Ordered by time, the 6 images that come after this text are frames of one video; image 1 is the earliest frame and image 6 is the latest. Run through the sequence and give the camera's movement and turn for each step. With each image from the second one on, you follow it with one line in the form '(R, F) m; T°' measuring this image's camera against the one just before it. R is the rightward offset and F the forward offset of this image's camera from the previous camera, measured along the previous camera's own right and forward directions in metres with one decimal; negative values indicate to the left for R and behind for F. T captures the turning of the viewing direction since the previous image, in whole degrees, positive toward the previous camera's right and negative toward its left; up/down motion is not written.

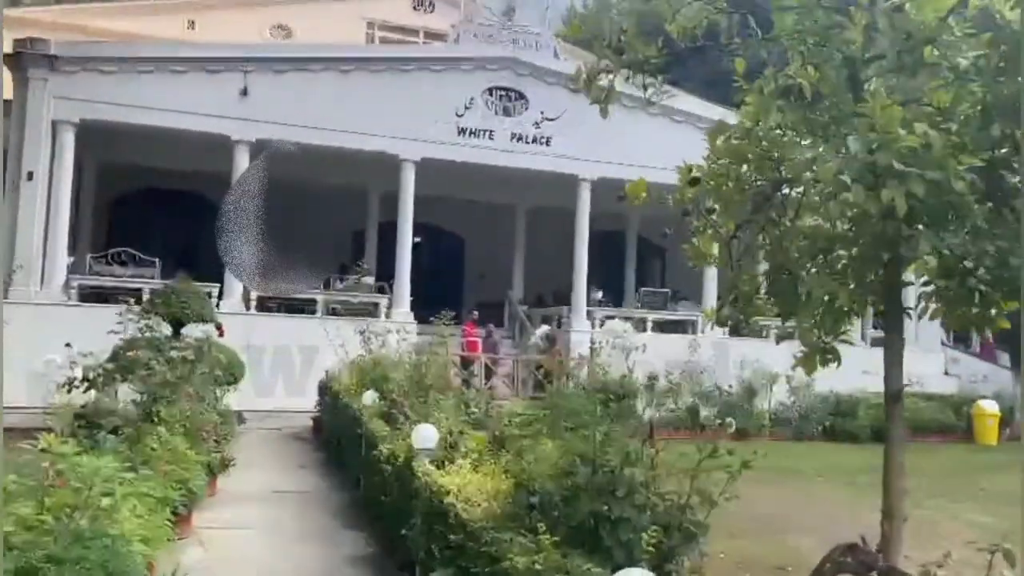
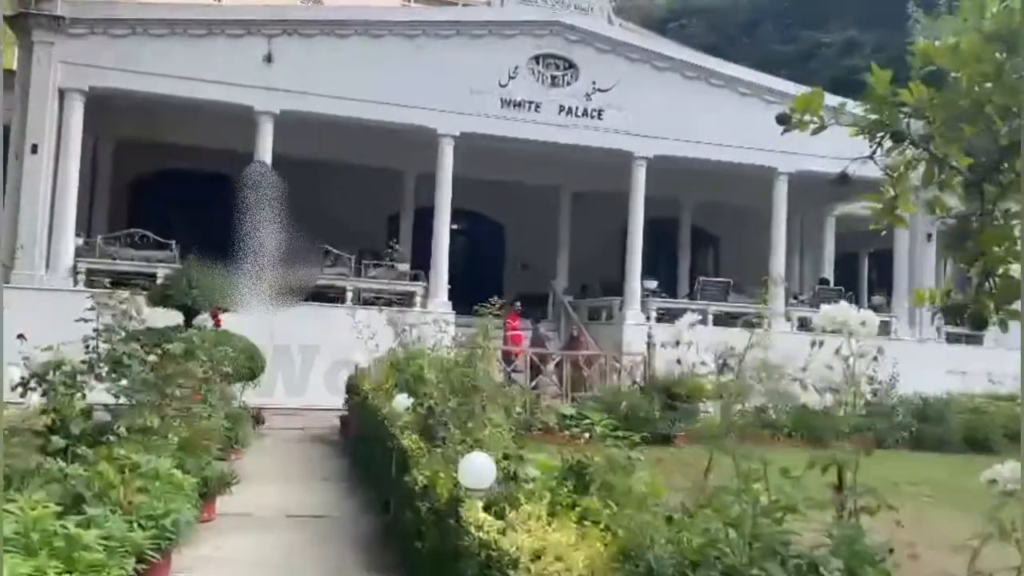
(-0.2, +1.4) m; -2°
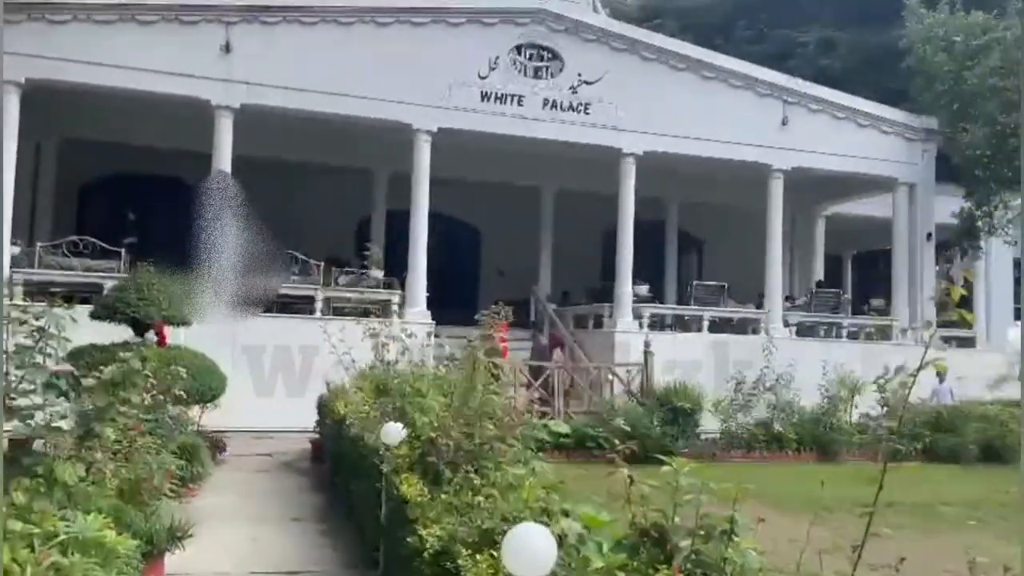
(-0.2, +1.0) m; +2°
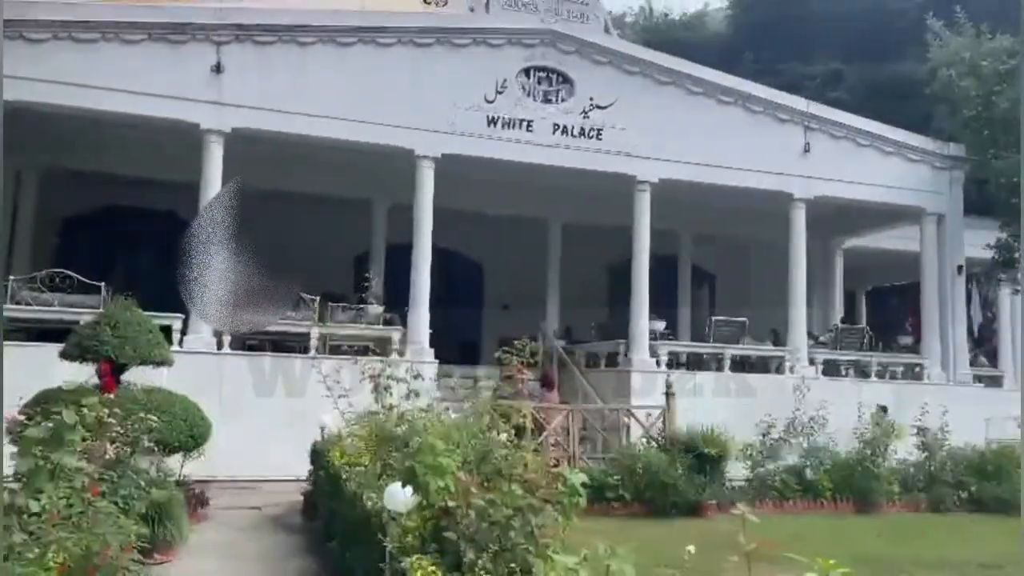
(-0.1, +0.9) m; 0°
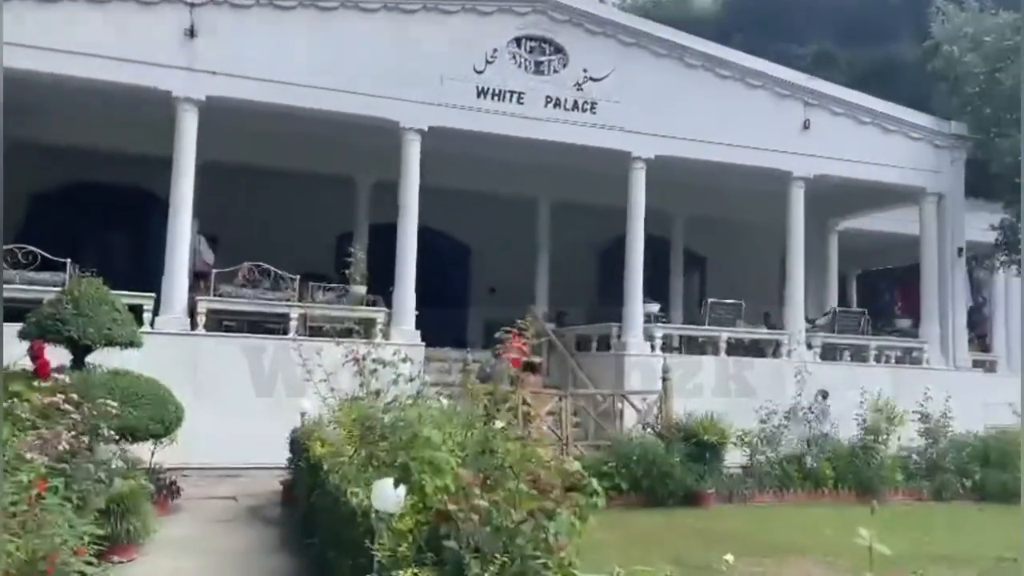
(-0.1, +0.5) m; +1°
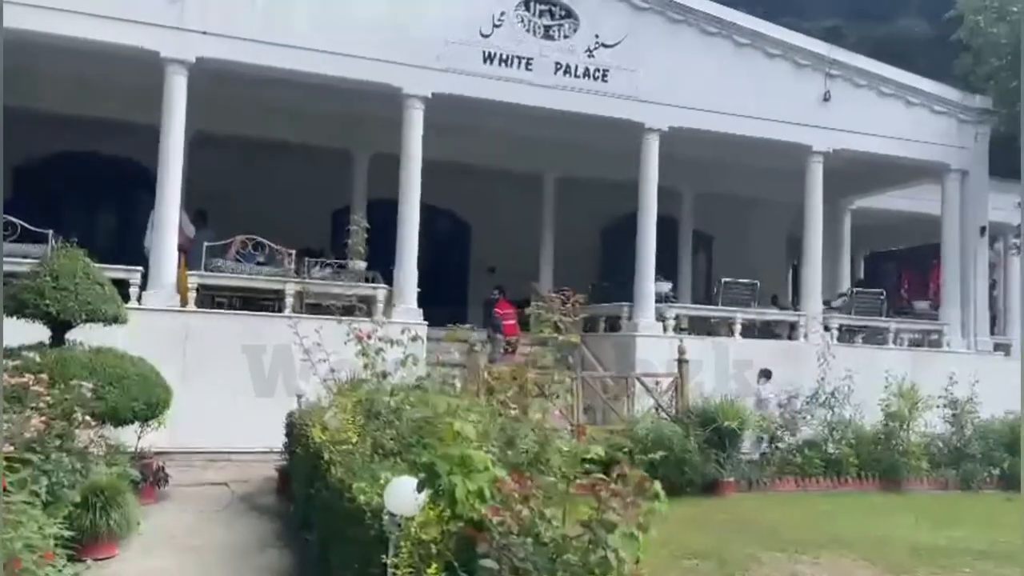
(-0.1, +0.6) m; 0°
